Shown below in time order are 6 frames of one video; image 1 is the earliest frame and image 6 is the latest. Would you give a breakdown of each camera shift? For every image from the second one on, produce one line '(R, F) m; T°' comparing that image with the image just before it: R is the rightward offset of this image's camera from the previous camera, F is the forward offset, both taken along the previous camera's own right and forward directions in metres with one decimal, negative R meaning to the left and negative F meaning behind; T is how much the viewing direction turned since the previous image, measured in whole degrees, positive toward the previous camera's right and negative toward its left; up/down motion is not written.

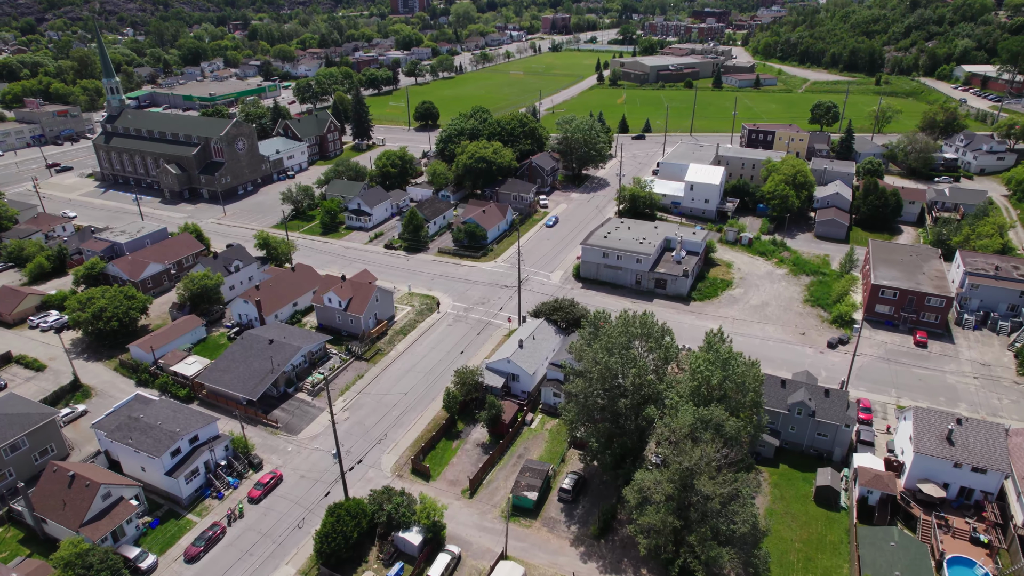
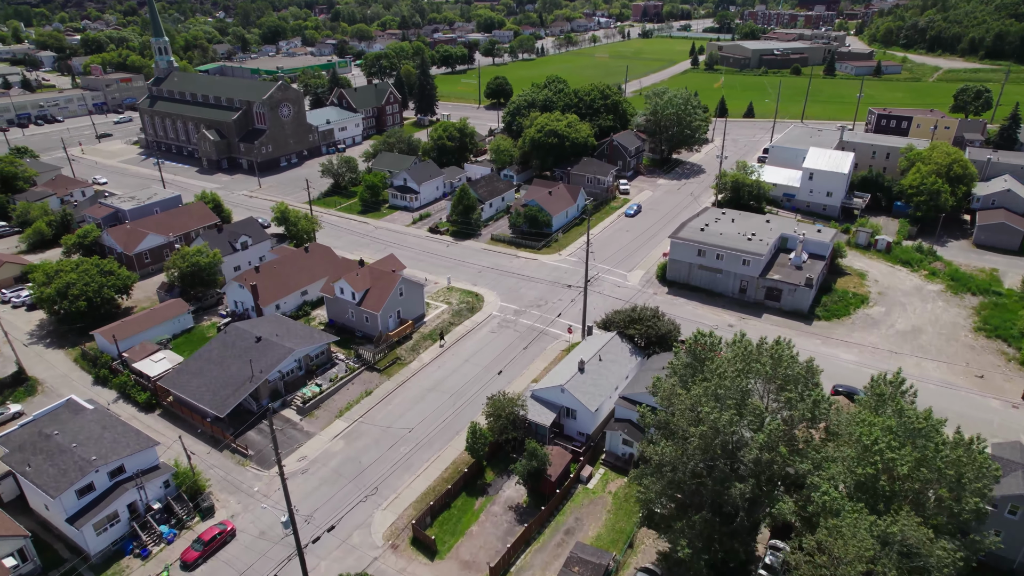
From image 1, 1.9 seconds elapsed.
(+0.7, +13.9) m; -6°
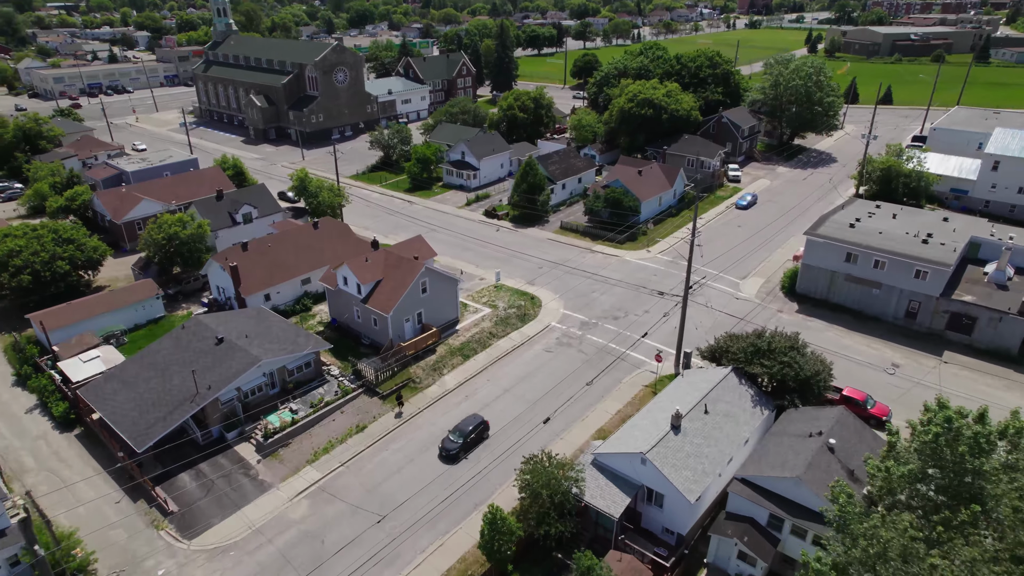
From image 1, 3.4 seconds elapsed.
(+0.7, +13.3) m; -7°
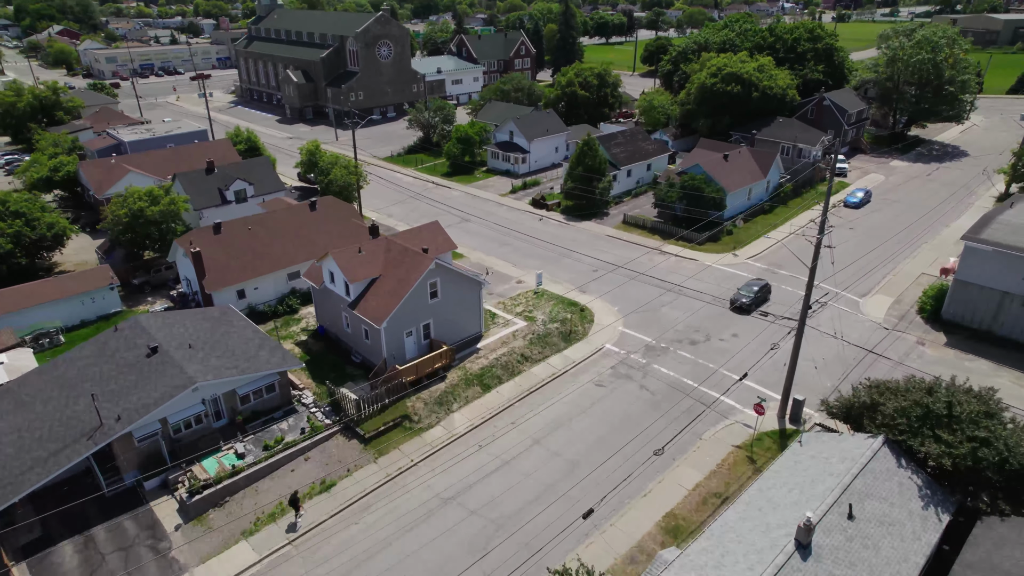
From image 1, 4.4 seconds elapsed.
(+0.6, +8.9) m; -5°
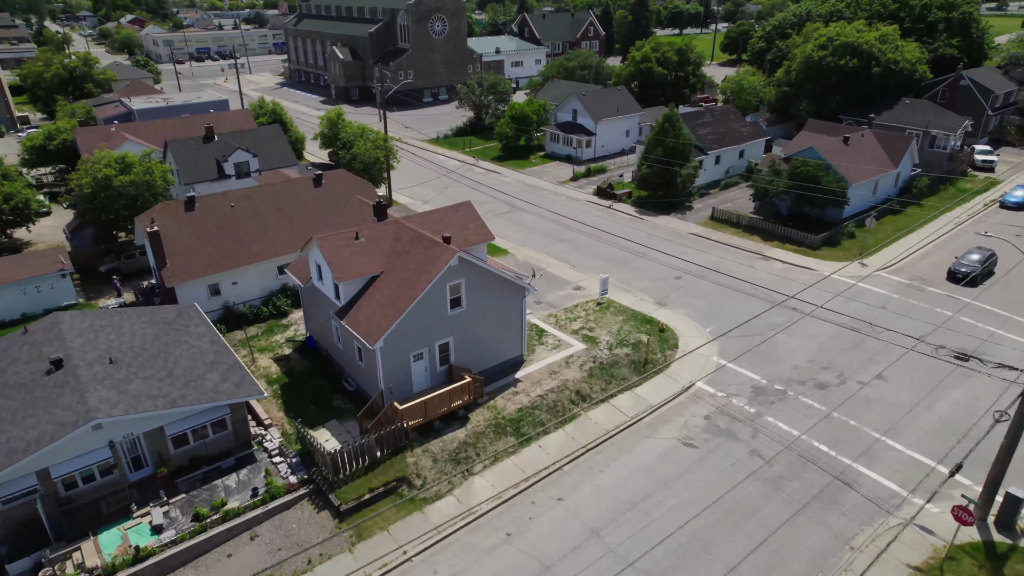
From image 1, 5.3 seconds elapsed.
(0.0, +7.4) m; -5°
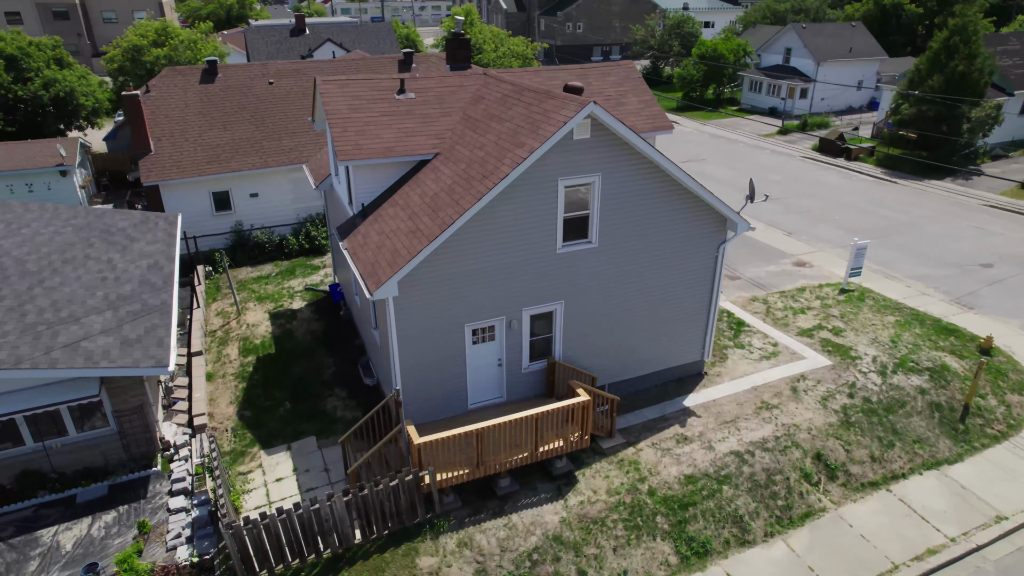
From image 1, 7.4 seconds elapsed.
(-0.3, +9.4) m; -13°
